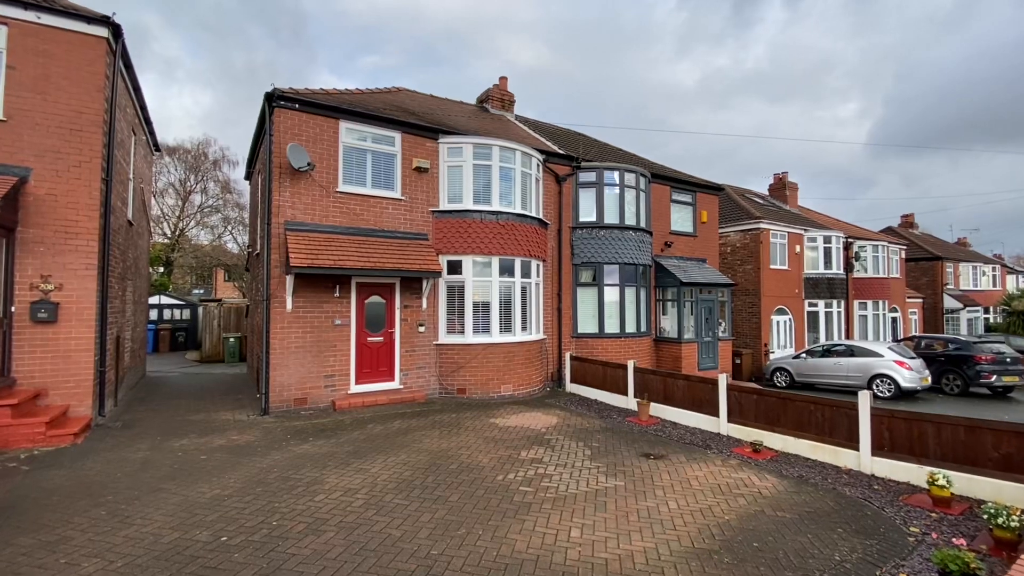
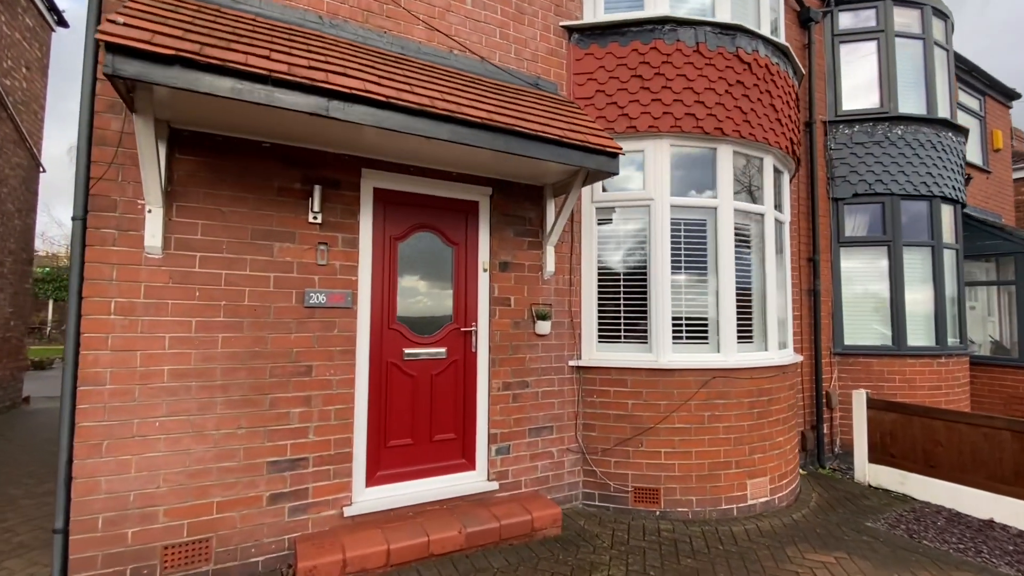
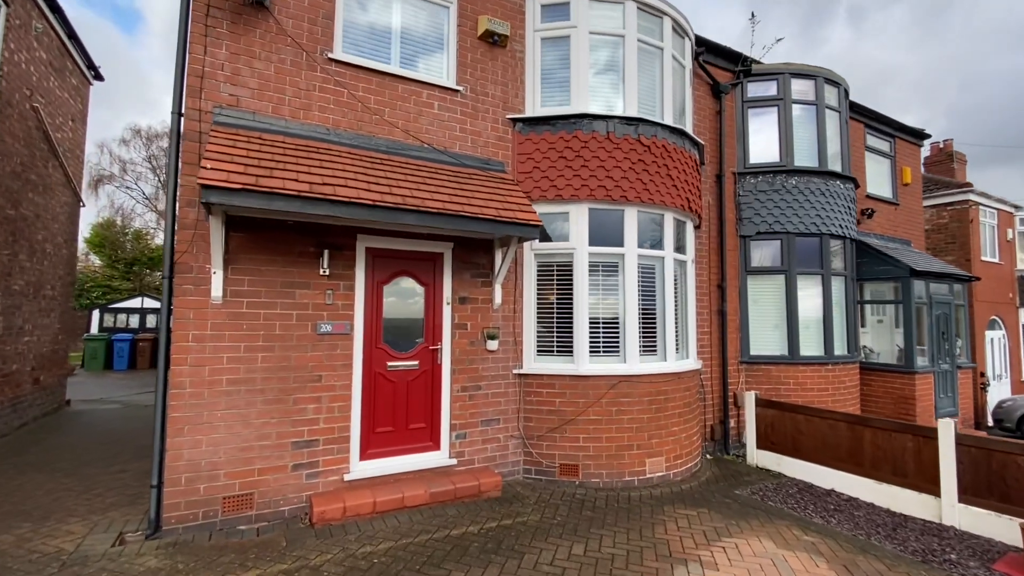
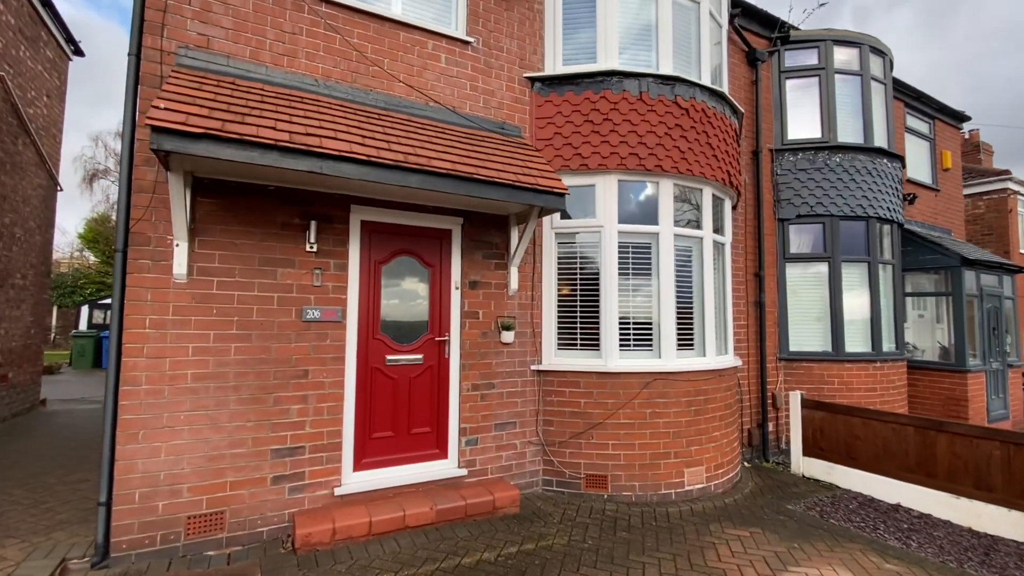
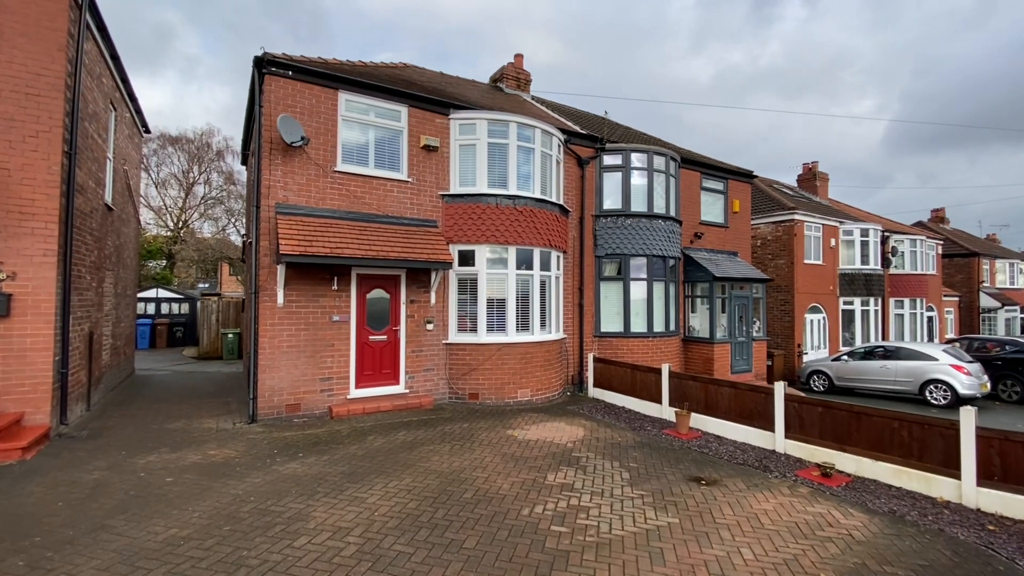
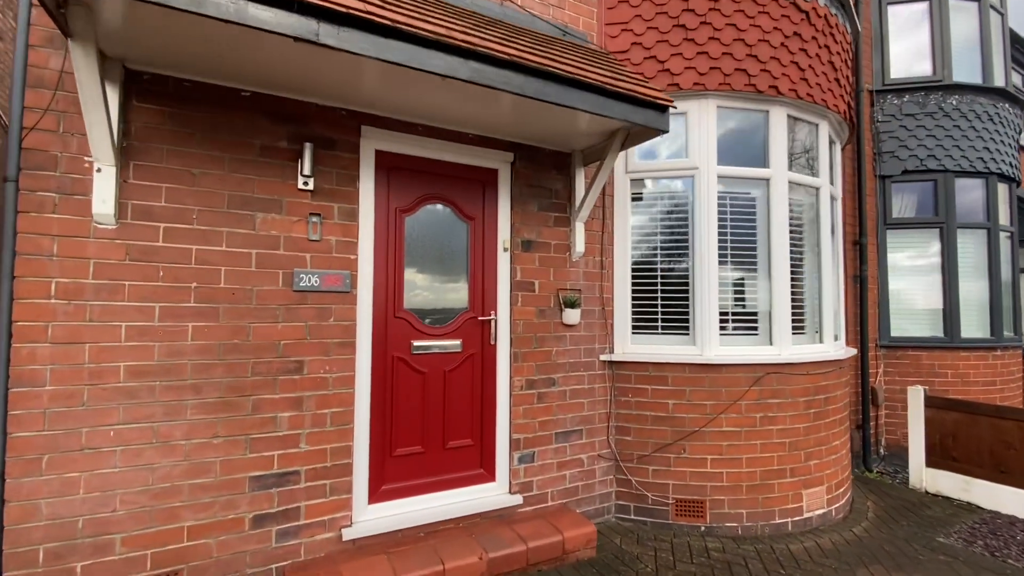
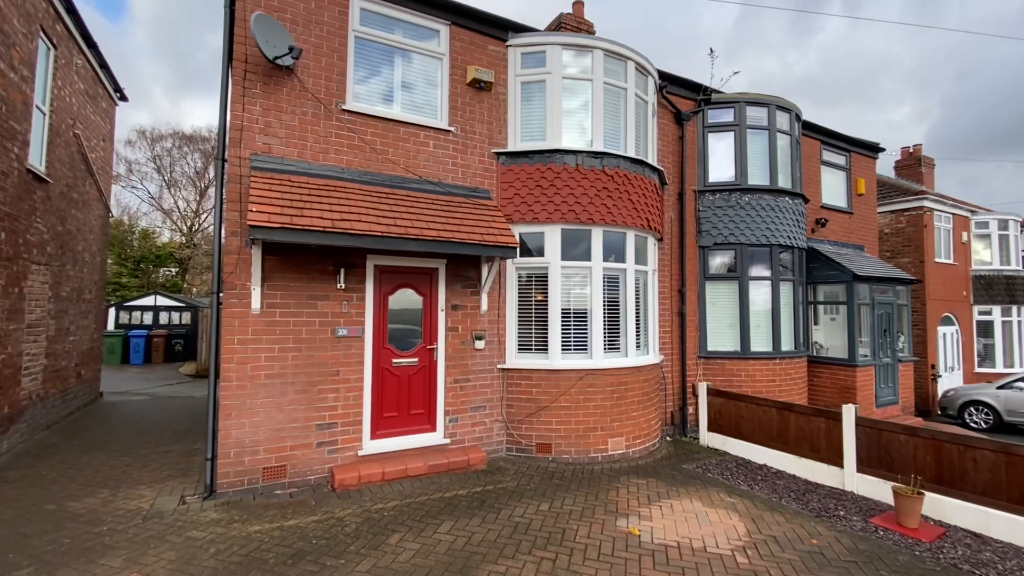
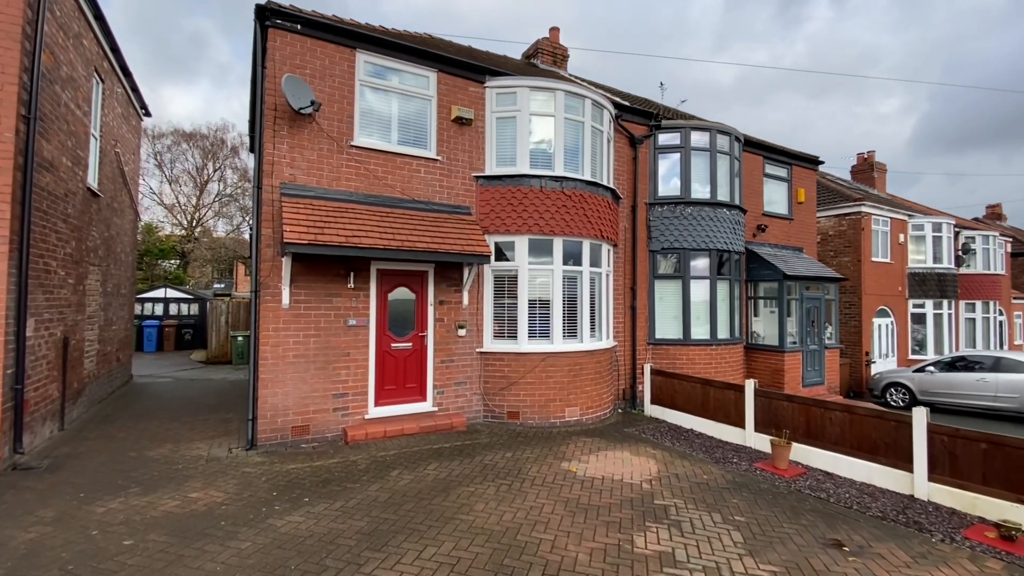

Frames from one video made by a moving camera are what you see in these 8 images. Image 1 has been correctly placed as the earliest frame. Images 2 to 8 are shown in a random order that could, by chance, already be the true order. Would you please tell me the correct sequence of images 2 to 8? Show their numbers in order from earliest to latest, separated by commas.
5, 8, 7, 3, 4, 2, 6
